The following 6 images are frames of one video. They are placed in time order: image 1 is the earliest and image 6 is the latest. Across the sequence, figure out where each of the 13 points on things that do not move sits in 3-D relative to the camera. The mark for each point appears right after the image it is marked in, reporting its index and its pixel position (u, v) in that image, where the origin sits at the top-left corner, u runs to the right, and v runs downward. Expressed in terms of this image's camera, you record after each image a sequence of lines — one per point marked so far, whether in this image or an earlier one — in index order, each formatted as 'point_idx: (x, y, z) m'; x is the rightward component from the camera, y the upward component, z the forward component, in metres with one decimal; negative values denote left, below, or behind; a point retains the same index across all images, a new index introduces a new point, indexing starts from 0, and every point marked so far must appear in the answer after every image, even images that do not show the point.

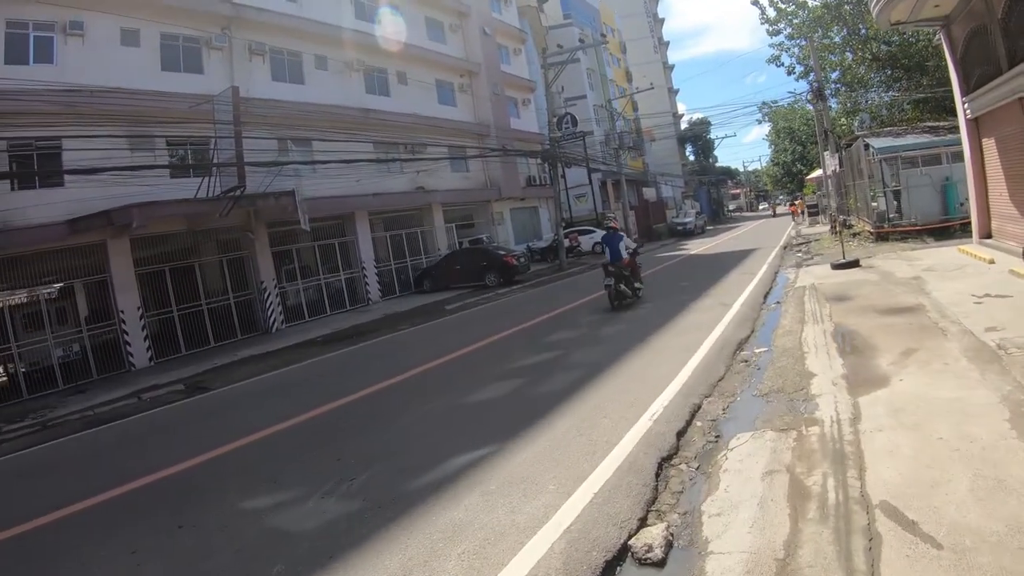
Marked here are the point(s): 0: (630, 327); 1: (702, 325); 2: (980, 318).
0: (+1.0, -0.4, +9.2) m
1: (+1.5, -0.3, +8.4) m
2: (+3.3, -0.2, +7.5) m
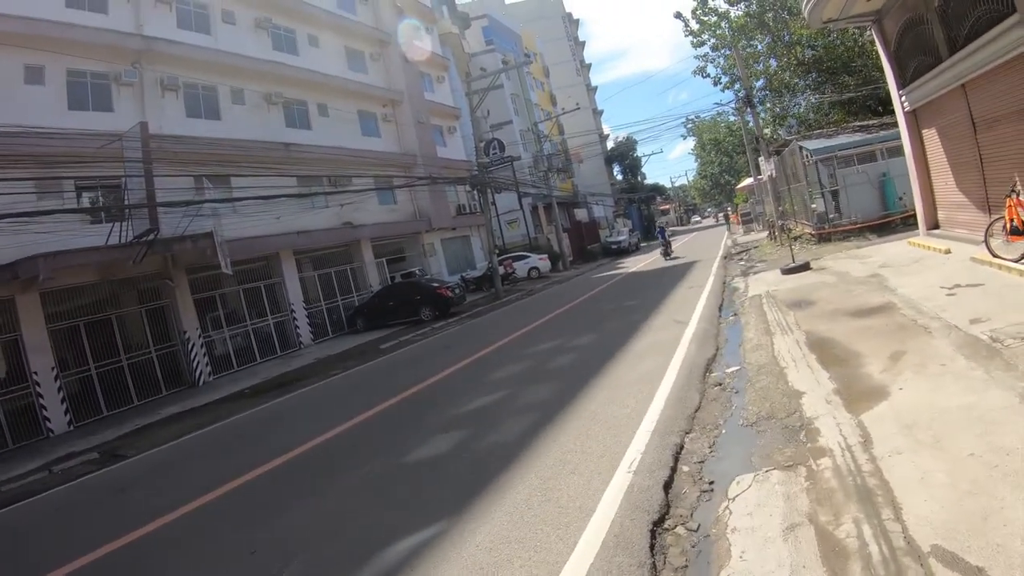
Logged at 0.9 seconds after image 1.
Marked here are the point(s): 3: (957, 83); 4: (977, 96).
0: (+0.6, -0.6, +8.4) m
1: (+1.1, -0.4, +7.6) m
2: (+2.9, -0.1, +6.8) m
3: (+4.5, +2.0, +10.4) m
4: (+4.5, +1.8, +10.2) m
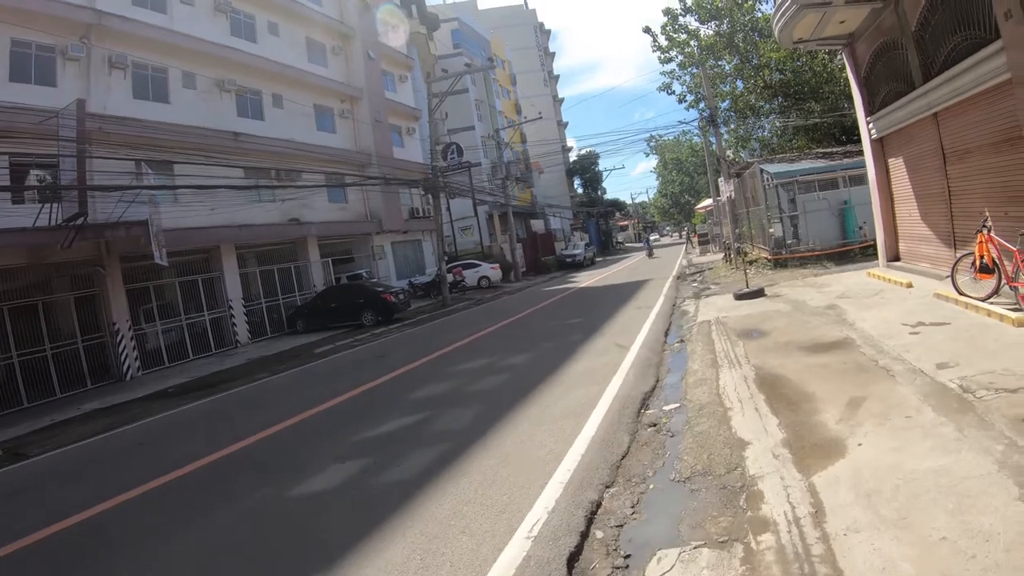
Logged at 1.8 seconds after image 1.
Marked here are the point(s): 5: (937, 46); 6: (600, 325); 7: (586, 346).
0: (0.0, -0.7, +7.6) m
1: (+0.5, -0.6, +6.9) m
2: (+2.4, -0.3, +6.2) m
3: (+4.0, +1.7, +9.9) m
4: (+4.0, +1.5, +9.7) m
5: (+3.9, +2.2, +9.5) m
6: (+0.9, -0.4, +10.5) m
7: (+0.6, -0.5, +8.8) m
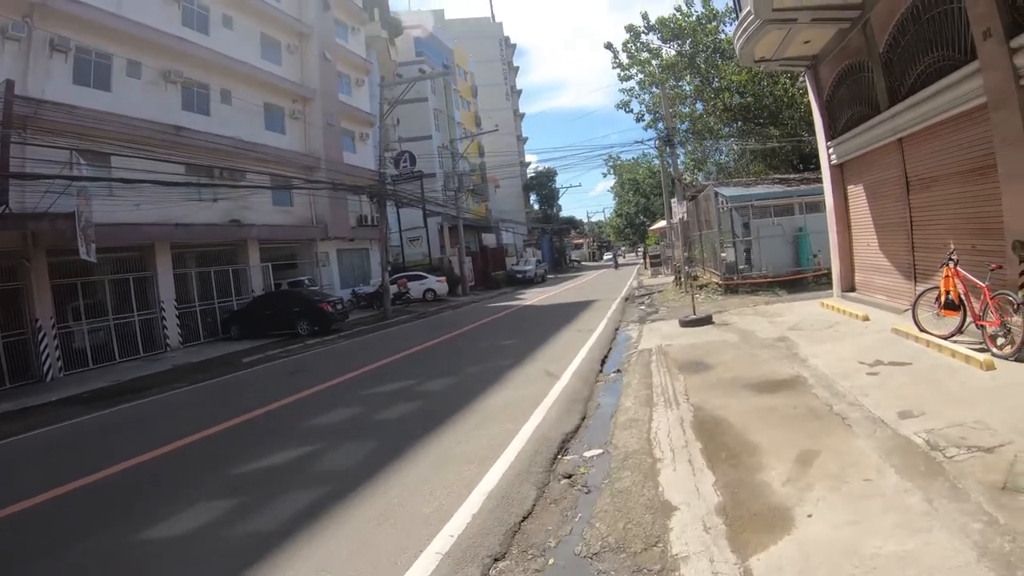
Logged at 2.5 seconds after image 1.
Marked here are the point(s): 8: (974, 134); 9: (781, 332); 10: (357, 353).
0: (-0.6, -0.8, +6.8) m
1: (0.0, -0.7, +6.2) m
2: (+2.0, -0.5, +5.5) m
3: (+3.4, +1.4, +9.3) m
4: (+3.5, +1.2, +9.1) m
5: (+3.3, +1.9, +8.9) m
6: (+0.2, -0.6, +9.8) m
7: (0.0, -0.6, +8.0) m
8: (+3.4, +1.1, +7.6) m
9: (+2.2, -0.4, +8.7) m
10: (-2.1, -0.9, +14.1) m
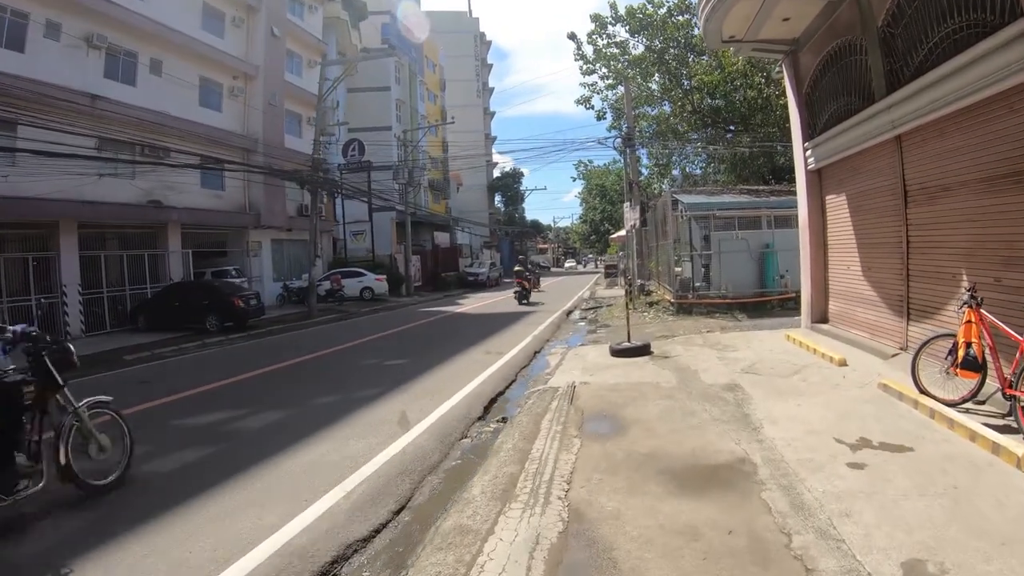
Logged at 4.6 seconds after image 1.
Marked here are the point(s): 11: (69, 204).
0: (-1.4, -0.8, +4.7) m
1: (-0.8, -0.8, +4.0) m
2: (+1.2, -0.7, +3.4) m
3: (+2.6, +1.1, +7.3) m
4: (+2.7, +0.9, +7.1) m
5: (+2.6, +1.6, +6.9) m
6: (-0.7, -0.6, +7.7) m
7: (-0.8, -0.7, +5.9) m
8: (+2.6, +0.9, +5.6) m
9: (+1.4, -0.6, +6.7) m
10: (-3.1, -0.8, +11.9) m
11: (-8.5, +1.6, +20.0) m
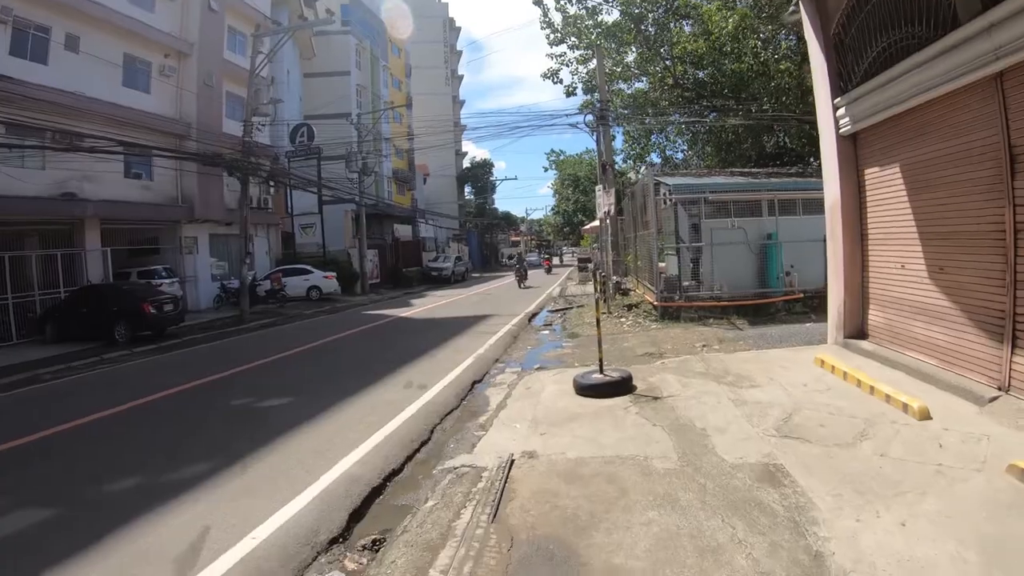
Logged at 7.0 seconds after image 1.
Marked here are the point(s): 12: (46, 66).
0: (-1.7, -0.9, +2.2) m
1: (-1.1, -0.9, +1.5) m
2: (+0.9, -0.8, +1.0) m
3: (+2.2, +1.1, +4.8) m
4: (+2.3, +0.9, +4.6) m
5: (+2.2, +1.6, +4.5) m
6: (-1.1, -0.7, +5.2) m
7: (-1.2, -0.8, +3.4) m
8: (+2.2, +0.8, +3.2) m
9: (+1.0, -0.6, +4.2) m
10: (-3.6, -0.9, +9.3) m
11: (-9.2, +1.5, +17.3) m
12: (-9.2, +4.3, +20.3) m
